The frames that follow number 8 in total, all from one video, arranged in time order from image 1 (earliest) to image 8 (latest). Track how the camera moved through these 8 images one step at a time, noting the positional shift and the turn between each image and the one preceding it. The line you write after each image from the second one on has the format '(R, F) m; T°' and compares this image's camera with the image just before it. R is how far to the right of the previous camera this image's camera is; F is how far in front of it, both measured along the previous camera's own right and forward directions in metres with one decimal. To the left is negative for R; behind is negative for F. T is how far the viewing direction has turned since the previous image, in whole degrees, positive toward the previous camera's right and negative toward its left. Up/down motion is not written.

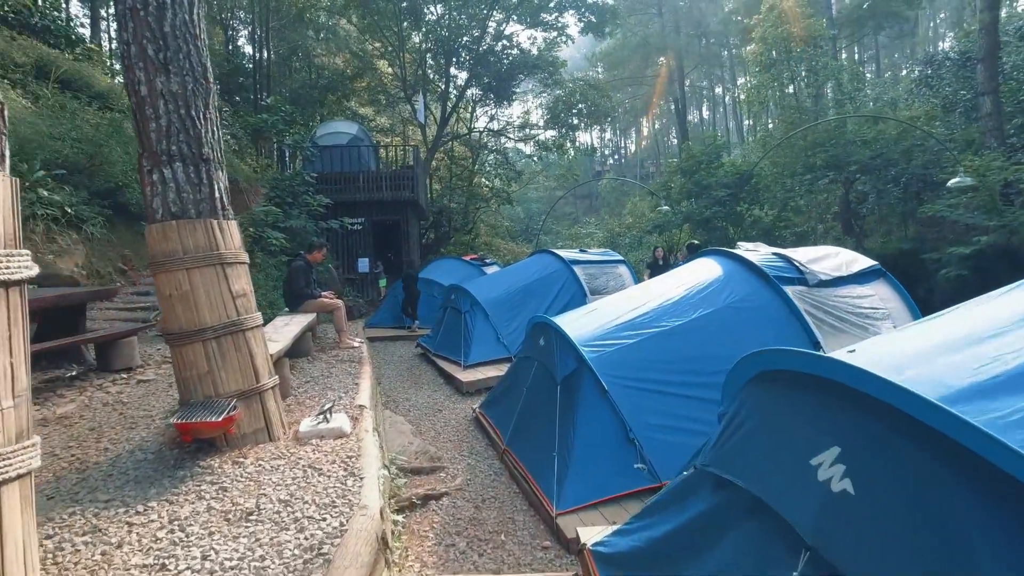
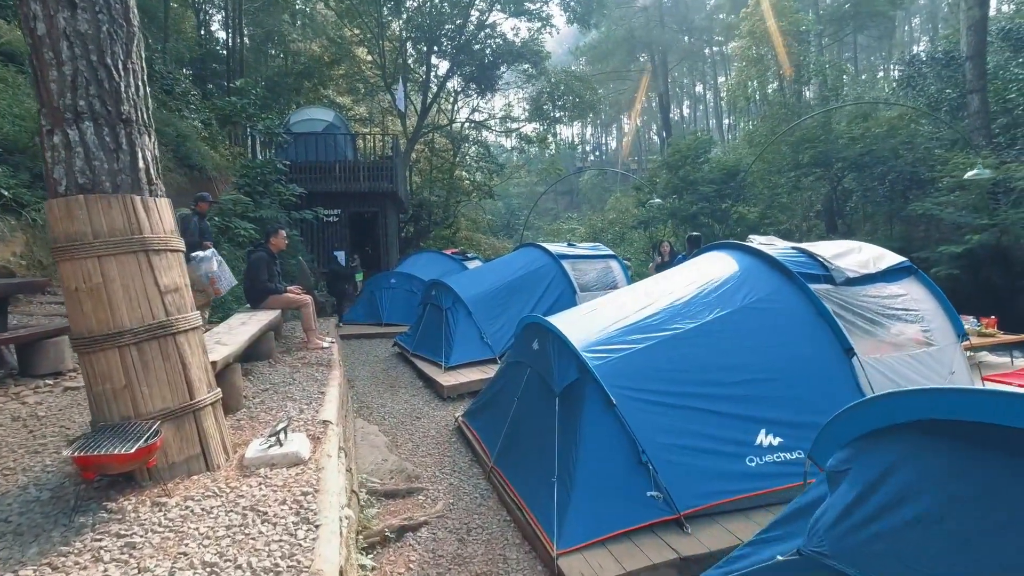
(-0.1, +0.6) m; +2°
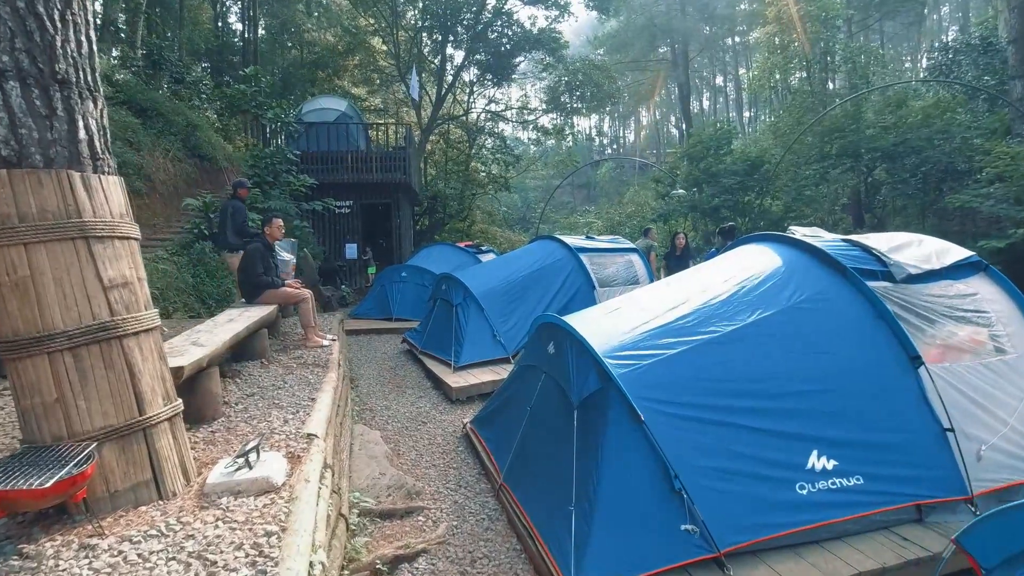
(0.0, +0.5) m; -2°
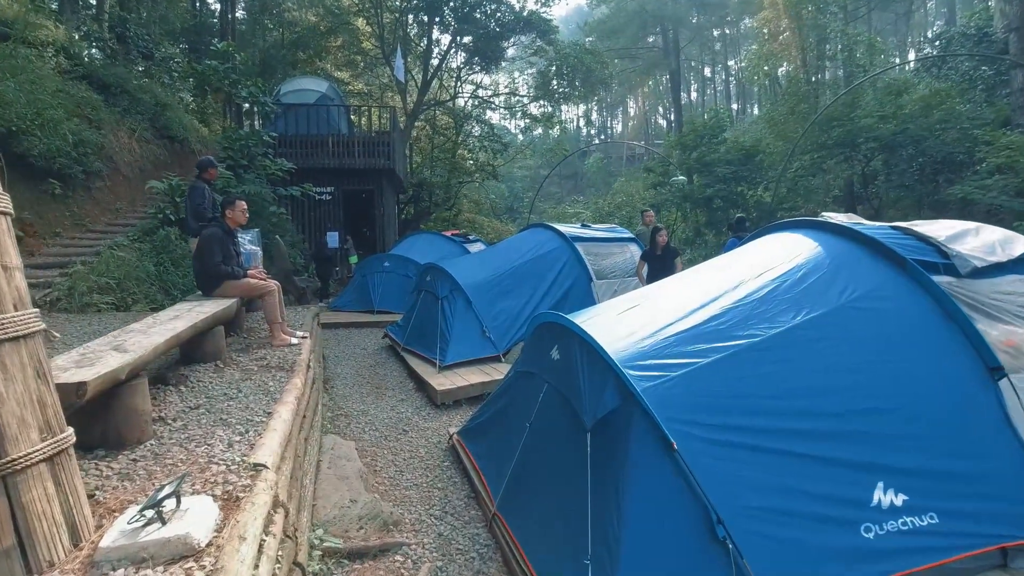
(-0.1, +0.6) m; +1°
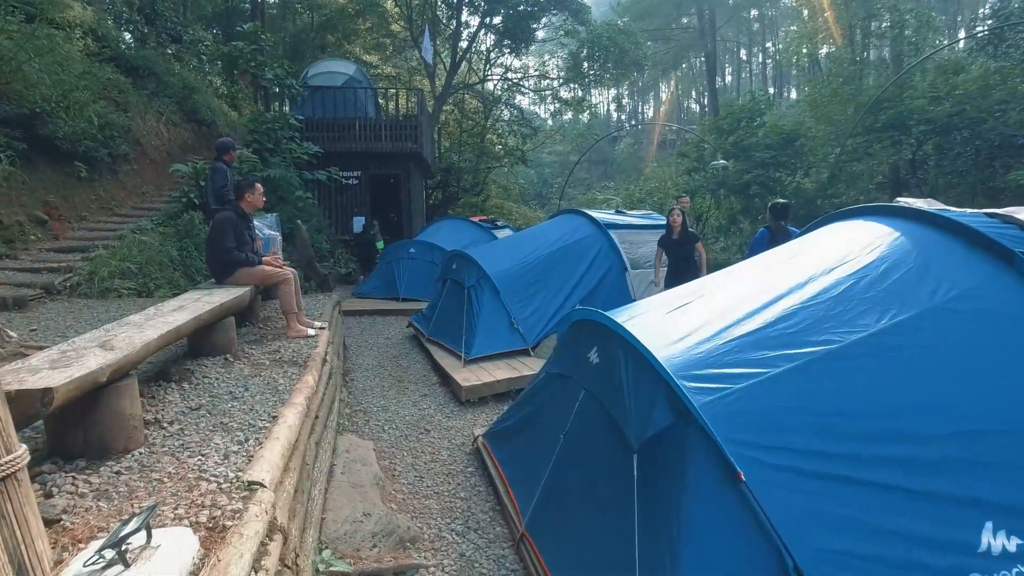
(0.0, +0.4) m; -3°
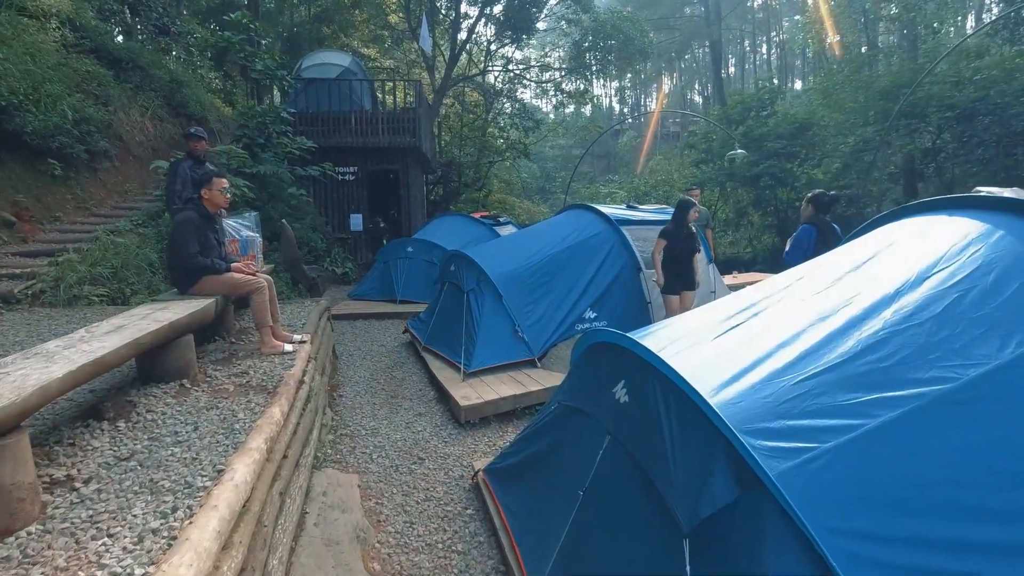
(0.0, +0.6) m; 0°
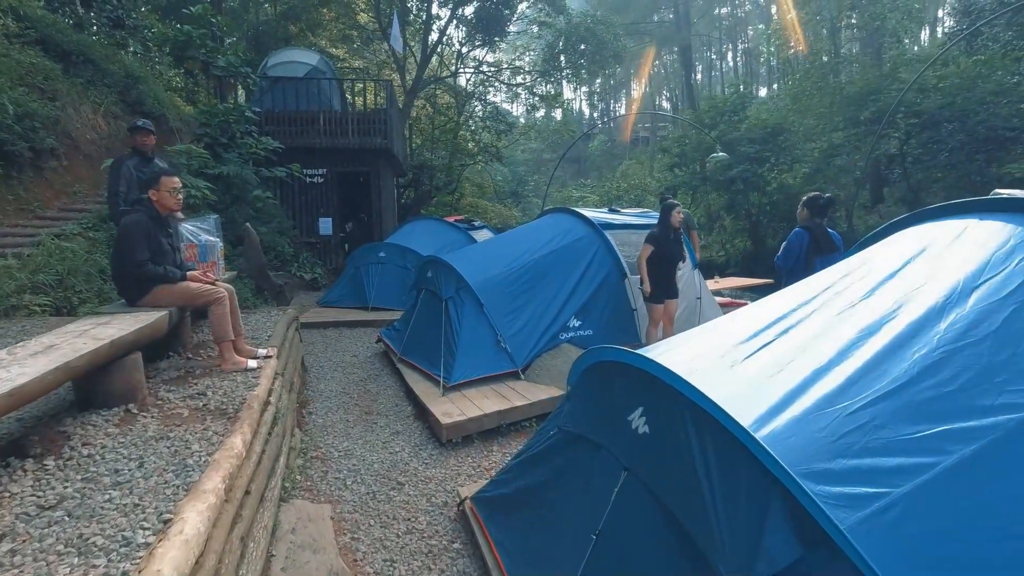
(-0.1, +0.3) m; +3°
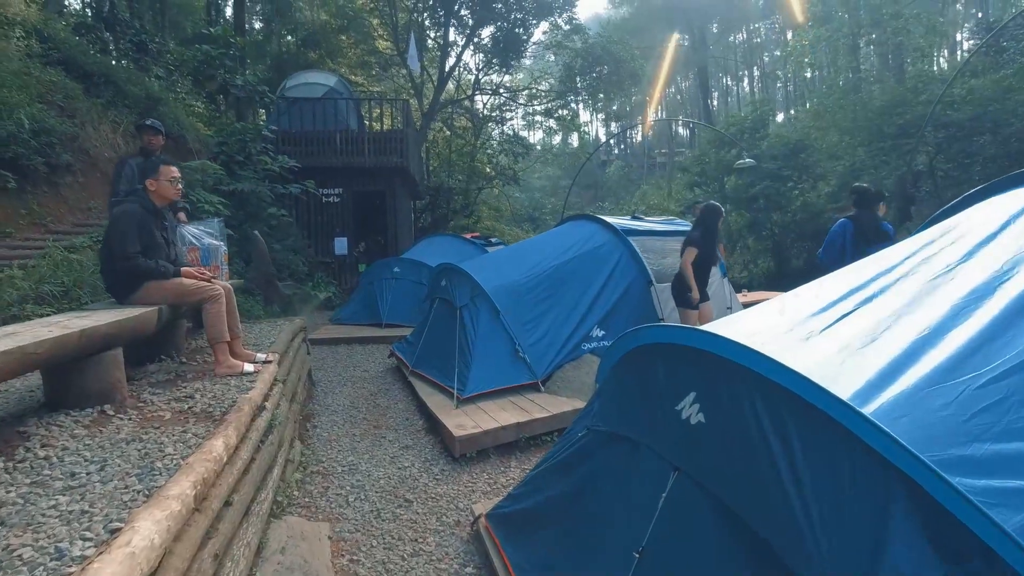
(0.0, +0.3) m; -2°
